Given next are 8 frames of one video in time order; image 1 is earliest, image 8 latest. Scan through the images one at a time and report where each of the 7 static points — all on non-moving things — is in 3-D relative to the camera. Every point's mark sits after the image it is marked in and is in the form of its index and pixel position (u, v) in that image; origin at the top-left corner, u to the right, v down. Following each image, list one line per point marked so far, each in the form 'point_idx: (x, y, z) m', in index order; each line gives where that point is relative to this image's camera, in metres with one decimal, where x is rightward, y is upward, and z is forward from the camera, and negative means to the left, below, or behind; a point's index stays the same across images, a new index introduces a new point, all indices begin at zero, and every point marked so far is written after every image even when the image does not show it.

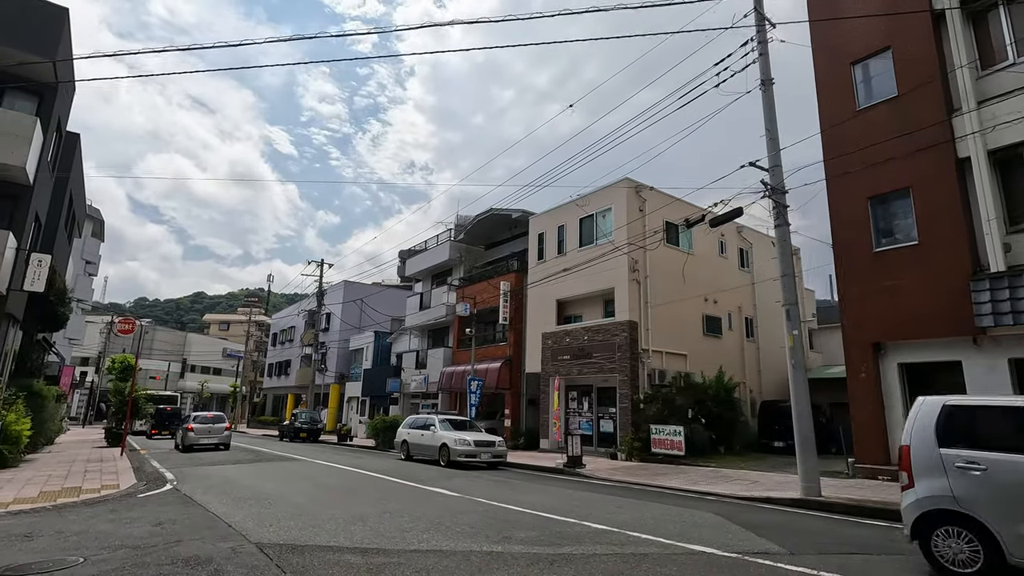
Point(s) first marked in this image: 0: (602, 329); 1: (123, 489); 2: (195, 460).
0: (+3.2, -1.5, +19.3) m
1: (-8.1, -4.2, +11.2) m
2: (-10.0, -5.4, +16.8) m
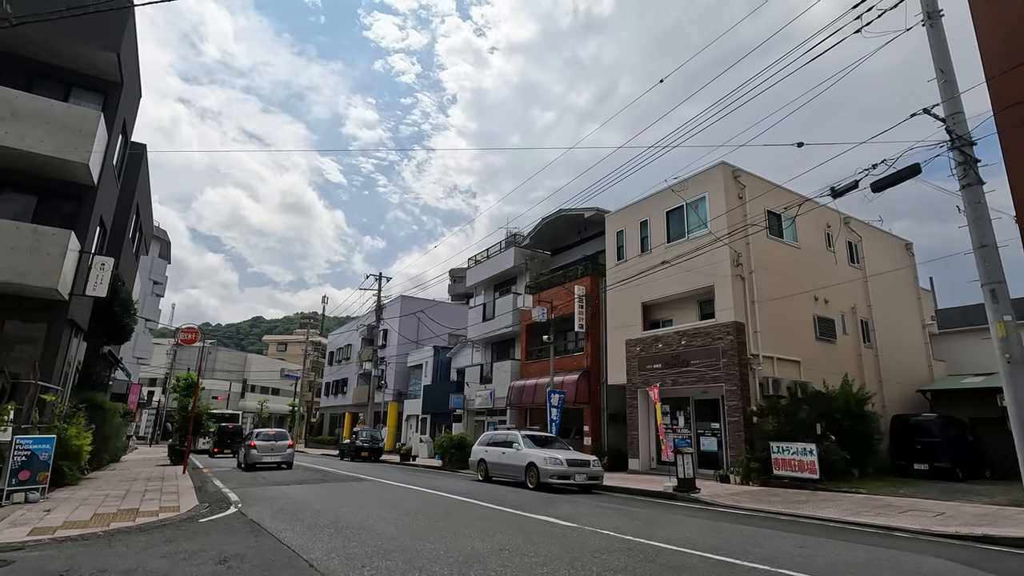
0: (+6.0, -1.4, +17.0) m
1: (-6.0, -4.1, +9.7) m
2: (-7.3, -5.6, +15.5) m
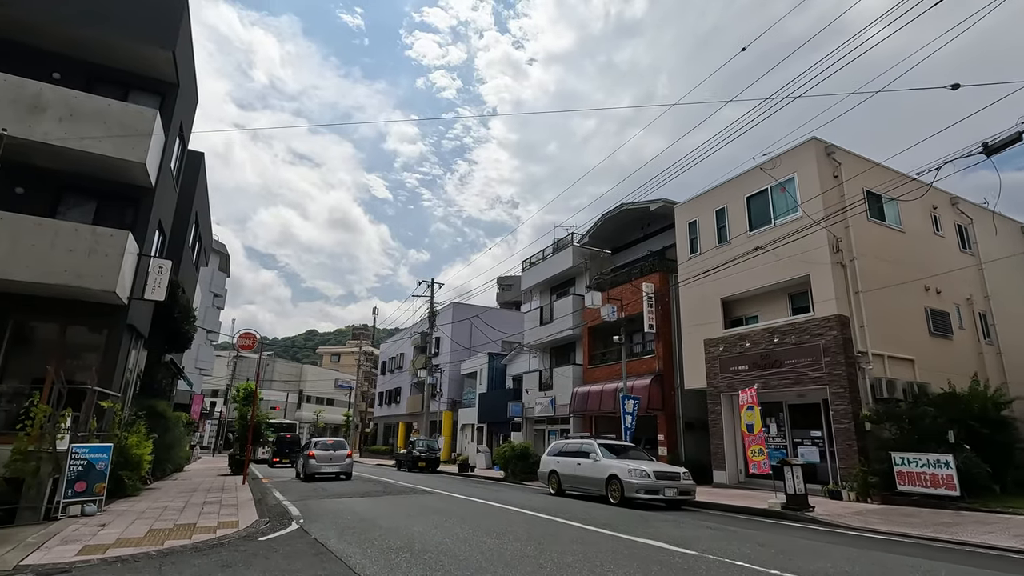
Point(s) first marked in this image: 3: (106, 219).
0: (+8.0, -1.1, +15.1) m
1: (-4.5, -4.0, +8.8) m
2: (-5.3, -5.6, +14.6) m
3: (-10.3, +1.7, +13.6) m
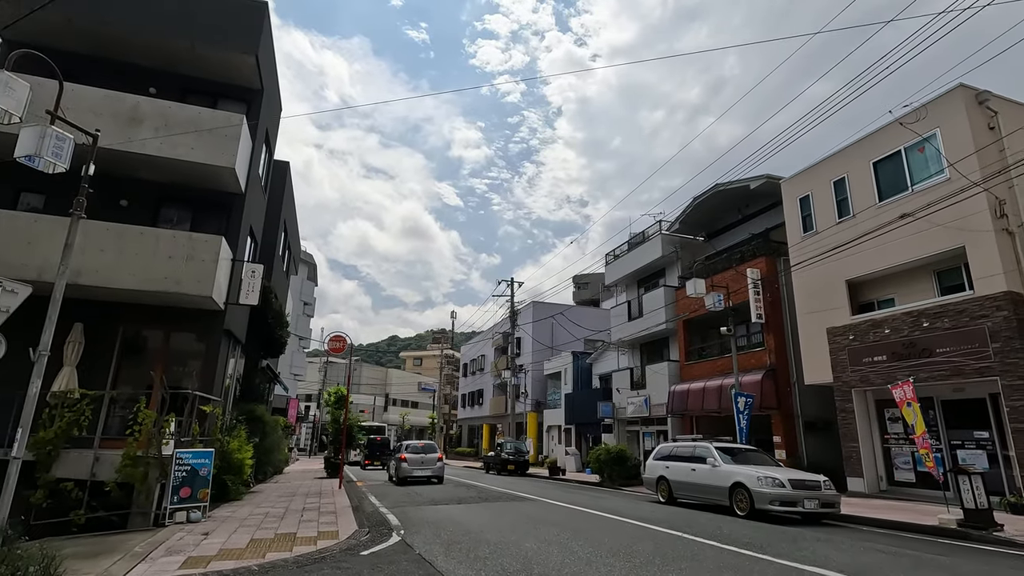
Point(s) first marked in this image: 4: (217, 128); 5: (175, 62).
0: (+10.5, -0.5, +12.8) m
1: (-2.6, -3.9, +8.3) m
2: (-2.5, -5.5, +14.1) m
3: (-8.0, +1.6, +13.8) m
4: (-7.1, +3.8, +12.8) m
5: (-8.7, +5.8, +13.7) m
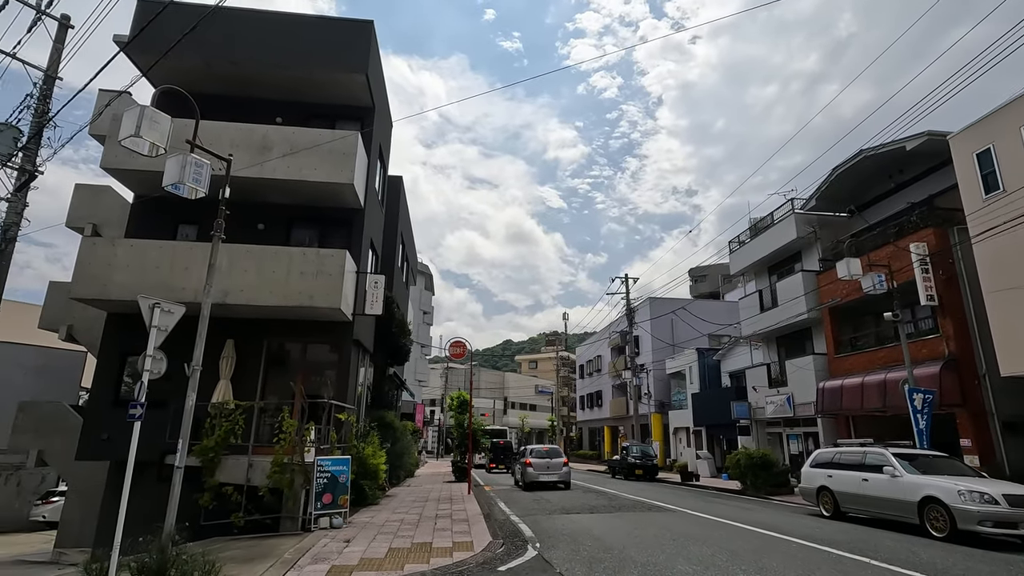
0: (+13.0, +0.2, +9.7) m
1: (-0.5, -3.9, +7.9) m
2: (+0.9, -5.5, +13.6) m
3: (-5.0, +1.2, +14.5) m
4: (-4.4, +3.5, +13.4) m
5: (-5.9, +5.4, +14.6) m
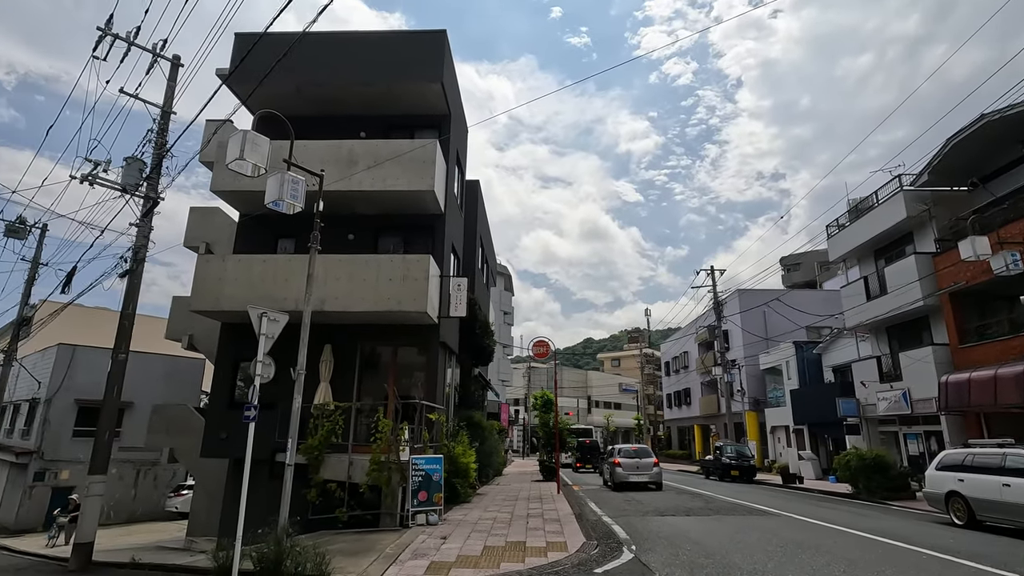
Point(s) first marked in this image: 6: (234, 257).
0: (+14.3, +0.8, +7.7) m
1: (+0.9, -3.9, +7.8) m
2: (+3.1, -5.4, +13.3) m
3: (-2.8, +1.1, +15.0) m
4: (-2.5, +3.4, +13.8) m
5: (-3.9, +5.2, +15.3) m
6: (-6.8, +0.8, +13.1) m
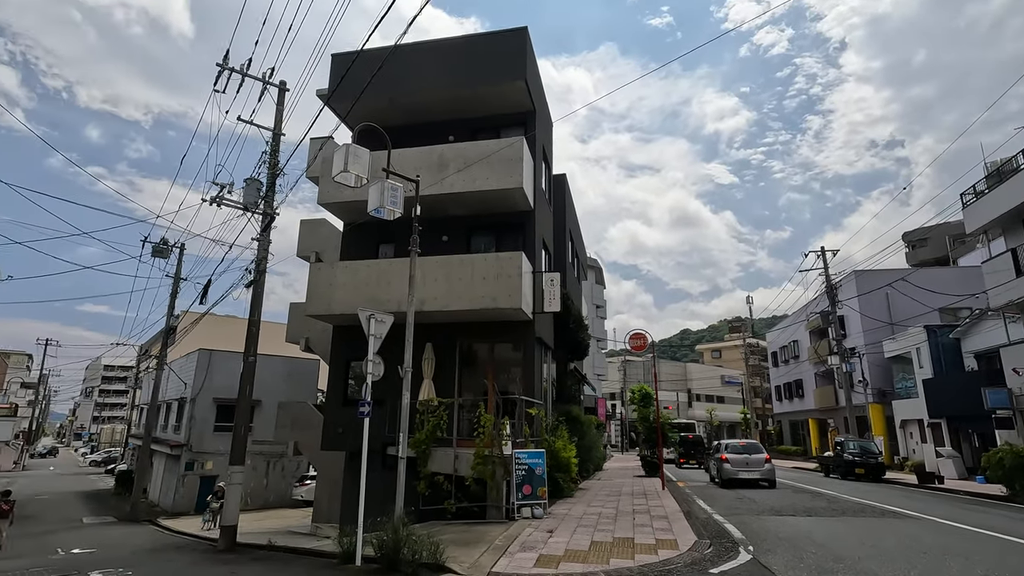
0: (+15.4, +1.6, +5.2) m
1: (+2.5, -3.8, +7.6) m
2: (+5.6, -5.1, +12.6) m
3: (-0.2, +1.2, +15.2) m
4: (-0.2, +3.5, +14.0) m
5: (-1.4, +5.3, +15.6) m
6: (-4.5, +0.6, +14.0) m
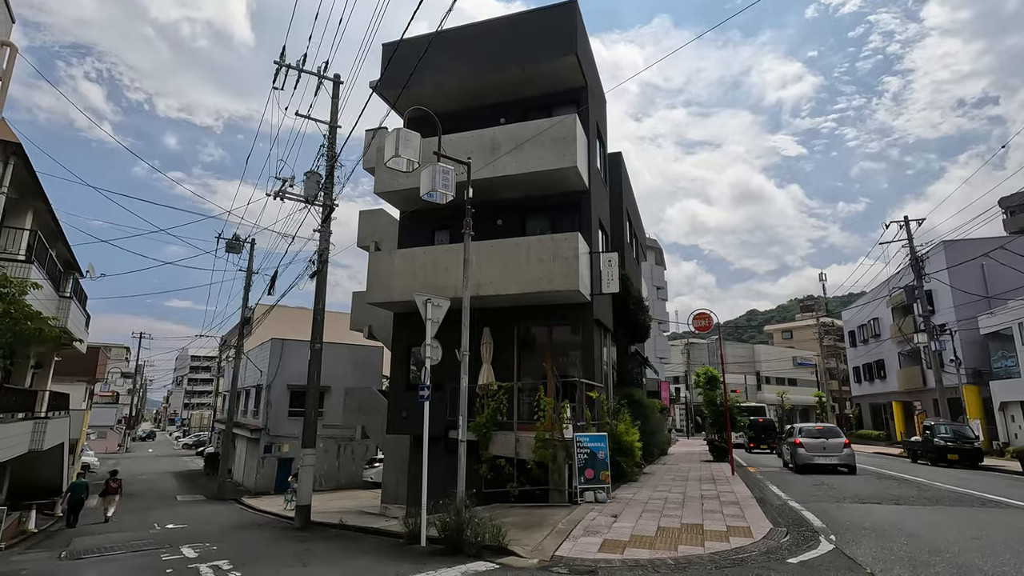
0: (+15.8, +2.2, +3.2) m
1: (+3.3, -3.4, +7.2) m
2: (+7.1, -4.5, +11.8) m
3: (+1.3, +1.7, +14.9) m
4: (+1.1, +4.0, +13.7) m
5: (+0.1, +5.7, +15.4) m
6: (-3.0, +1.0, +14.2) m
